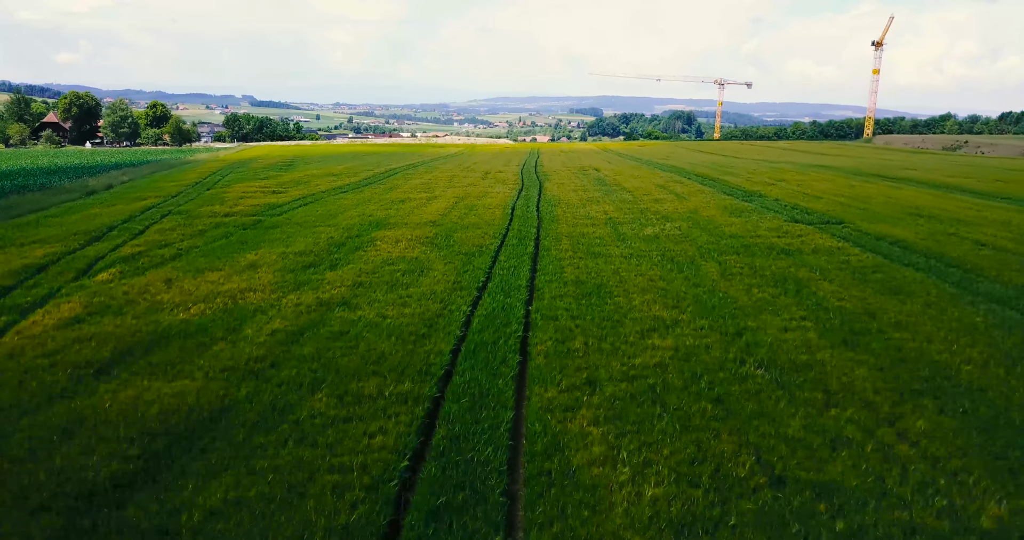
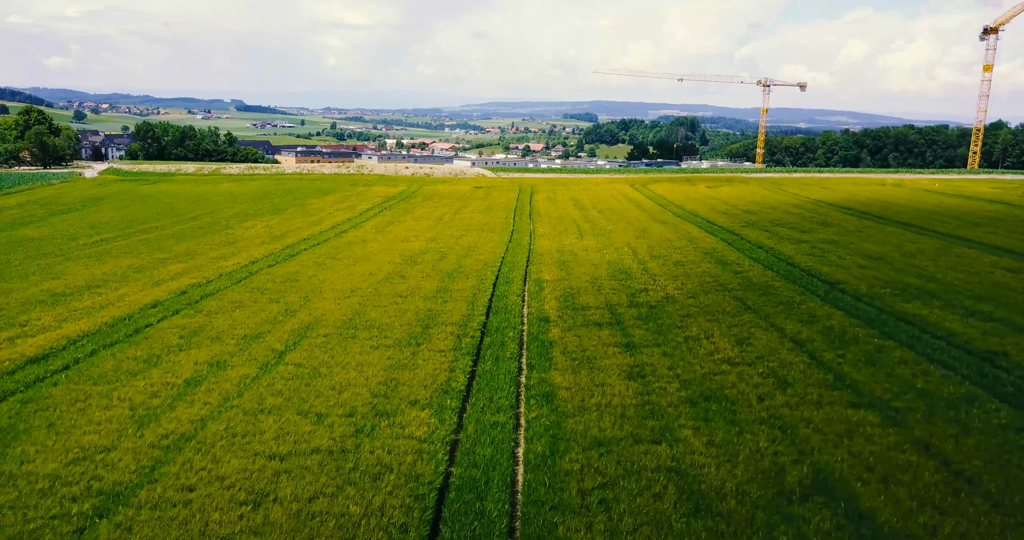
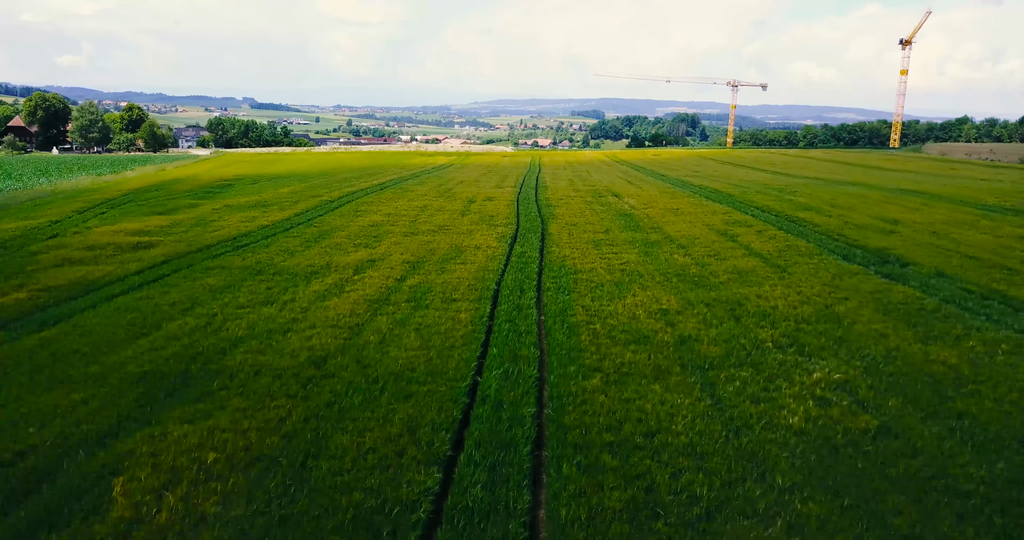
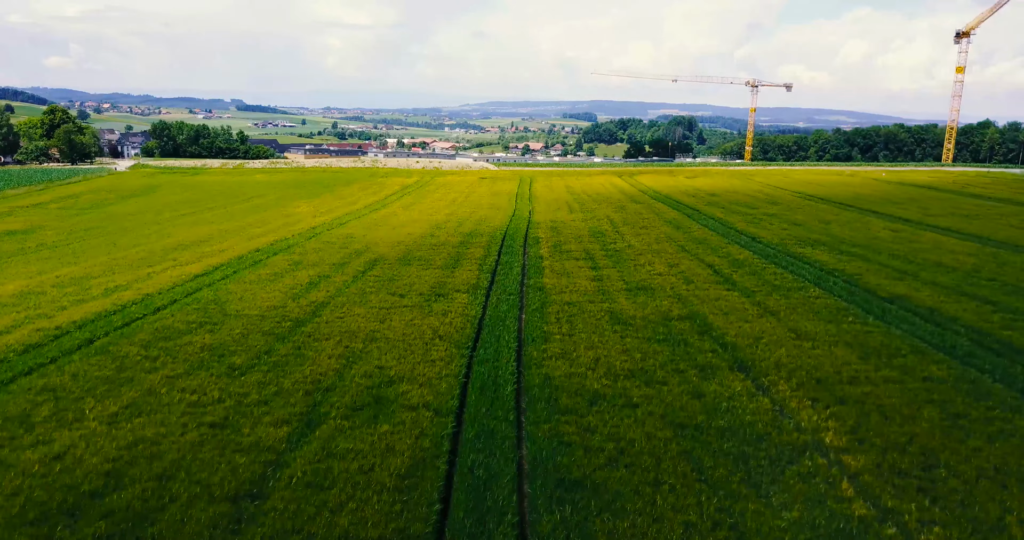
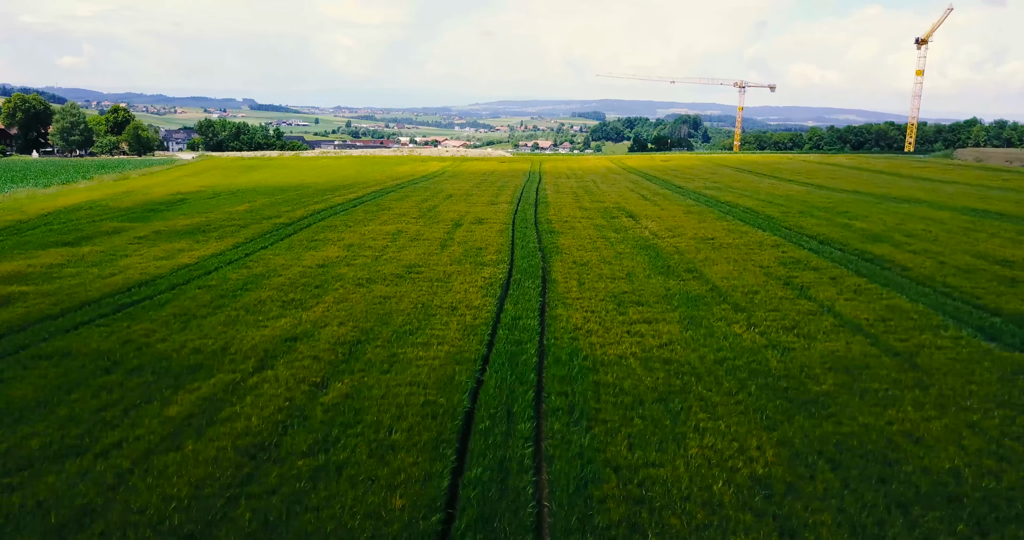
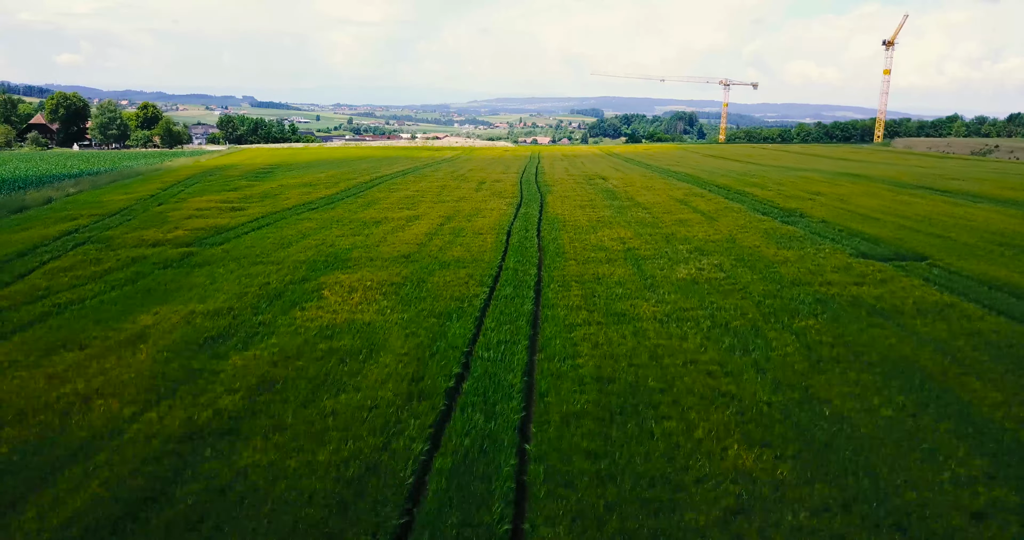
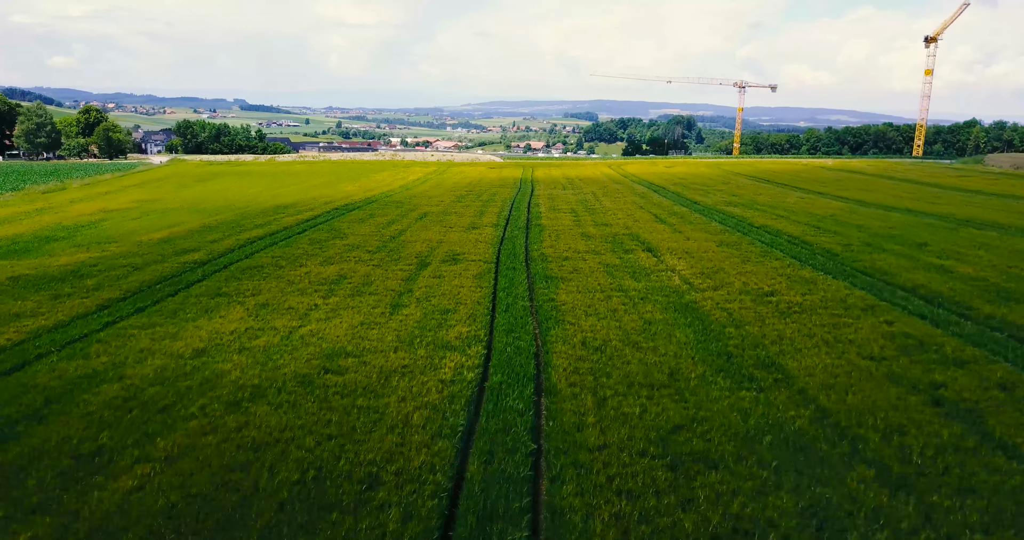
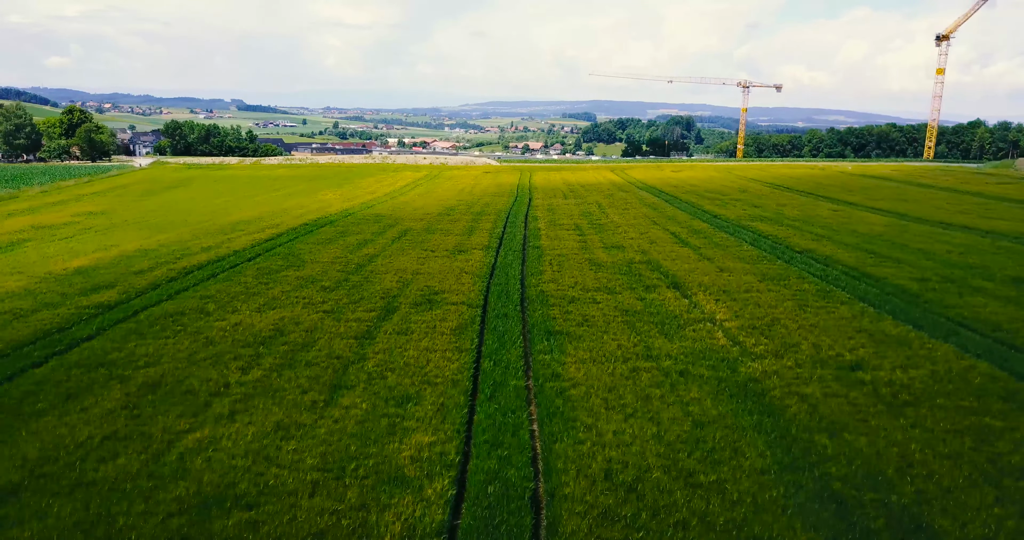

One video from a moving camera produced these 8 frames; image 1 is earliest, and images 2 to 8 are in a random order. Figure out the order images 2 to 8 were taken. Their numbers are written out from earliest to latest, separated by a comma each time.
6, 3, 5, 7, 8, 4, 2
